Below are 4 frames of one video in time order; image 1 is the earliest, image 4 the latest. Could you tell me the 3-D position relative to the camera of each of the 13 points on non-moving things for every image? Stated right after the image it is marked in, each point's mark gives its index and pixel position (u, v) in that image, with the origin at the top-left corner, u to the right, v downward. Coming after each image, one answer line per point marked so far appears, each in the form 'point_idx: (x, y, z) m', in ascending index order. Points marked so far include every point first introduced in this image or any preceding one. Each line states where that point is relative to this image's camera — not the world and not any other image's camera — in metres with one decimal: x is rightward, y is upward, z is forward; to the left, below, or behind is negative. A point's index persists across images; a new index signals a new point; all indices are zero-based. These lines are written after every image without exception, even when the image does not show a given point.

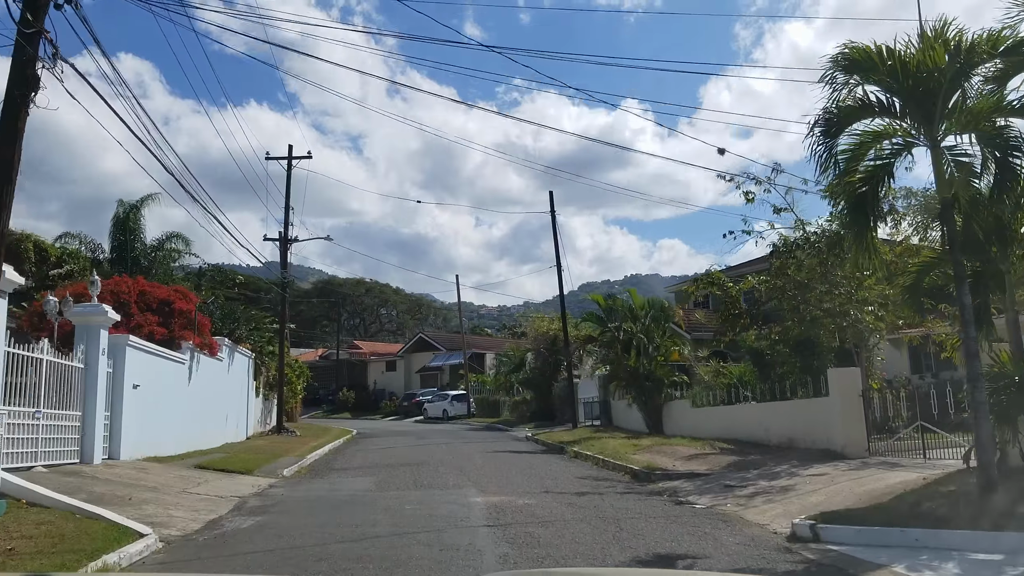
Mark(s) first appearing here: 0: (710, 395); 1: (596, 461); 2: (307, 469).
0: (+4.6, -2.5, +19.0) m
1: (+1.6, -3.3, +15.9) m
2: (-4.0, -3.5, +16.1) m
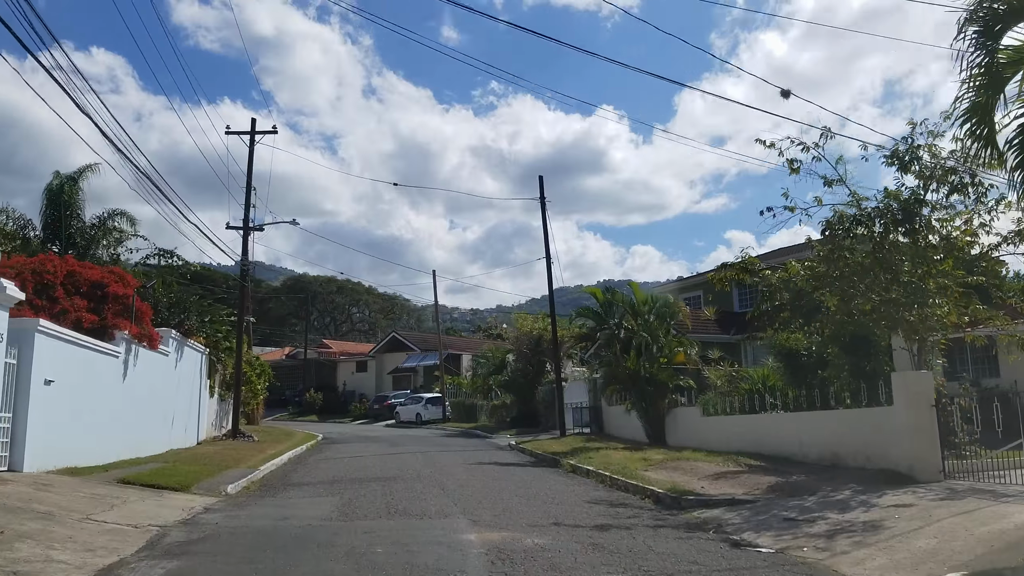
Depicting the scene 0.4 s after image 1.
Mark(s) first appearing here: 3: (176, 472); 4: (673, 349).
0: (+4.3, -2.3, +16.7) m
1: (+1.5, -3.1, +13.4) m
2: (-4.2, -3.2, +13.5) m
3: (-5.6, -3.1, +13.7) m
4: (+3.9, -1.5, +19.7) m
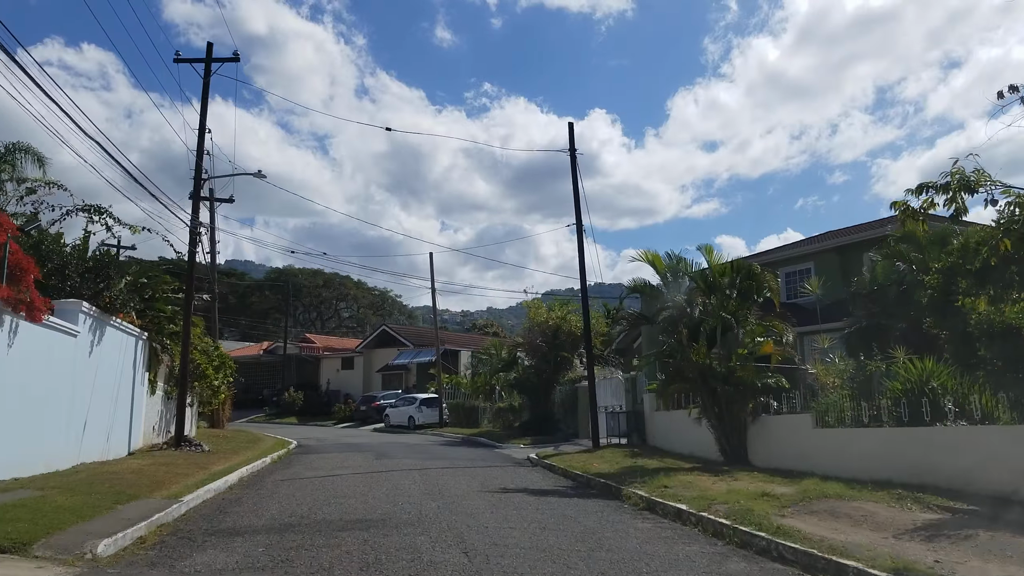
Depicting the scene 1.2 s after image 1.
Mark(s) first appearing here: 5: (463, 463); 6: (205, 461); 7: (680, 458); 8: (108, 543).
0: (+4.9, -1.7, +11.7) m
1: (+2.1, -2.4, +8.4) m
2: (-3.6, -2.5, +8.4) m
3: (-5.0, -2.3, +8.6) m
4: (+4.4, -0.9, +14.7) m
5: (-1.1, -3.9, +18.3) m
6: (-6.1, -3.4, +16.3) m
7: (+3.2, -3.2, +15.5) m
8: (-3.7, -2.3, +7.5) m
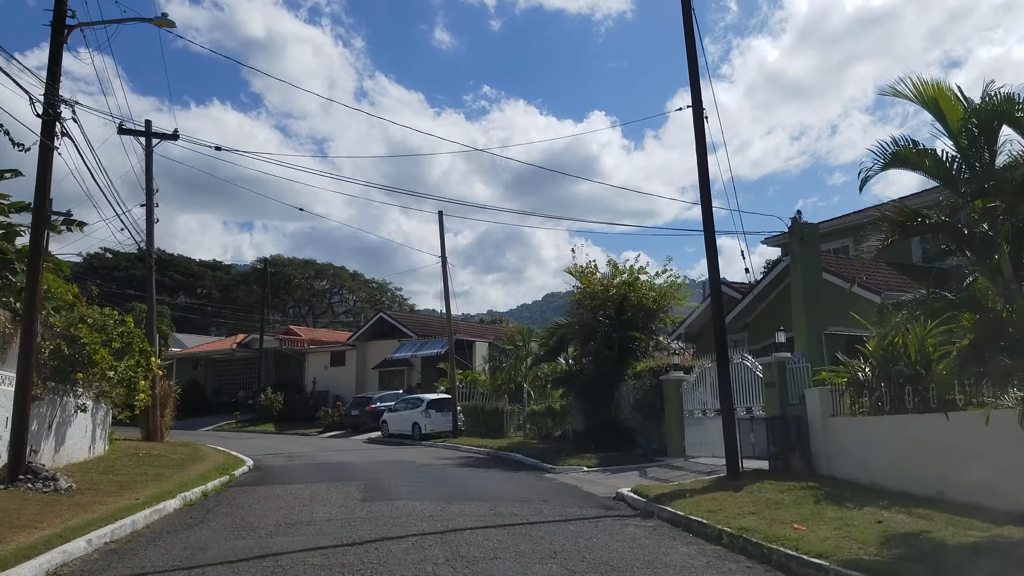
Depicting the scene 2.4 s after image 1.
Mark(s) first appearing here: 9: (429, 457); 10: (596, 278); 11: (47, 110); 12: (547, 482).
0: (+6.0, -0.6, +3.8) m
1: (+3.2, -1.3, +0.5) m
2: (-2.5, -1.4, +0.5) m
3: (-3.9, -1.2, +0.7) m
4: (+5.5, +0.3, +6.8) m
5: (0.0, -2.8, +10.4) m
6: (-5.0, -2.4, +8.4) m
7: (+4.3, -2.1, +7.6) m
8: (-2.6, -1.2, -0.4) m
9: (-1.9, -3.9, +19.2) m
10: (+2.0, +0.3, +19.4) m
11: (-6.3, +2.4, +11.3) m
12: (+0.6, -3.2, +13.8) m
